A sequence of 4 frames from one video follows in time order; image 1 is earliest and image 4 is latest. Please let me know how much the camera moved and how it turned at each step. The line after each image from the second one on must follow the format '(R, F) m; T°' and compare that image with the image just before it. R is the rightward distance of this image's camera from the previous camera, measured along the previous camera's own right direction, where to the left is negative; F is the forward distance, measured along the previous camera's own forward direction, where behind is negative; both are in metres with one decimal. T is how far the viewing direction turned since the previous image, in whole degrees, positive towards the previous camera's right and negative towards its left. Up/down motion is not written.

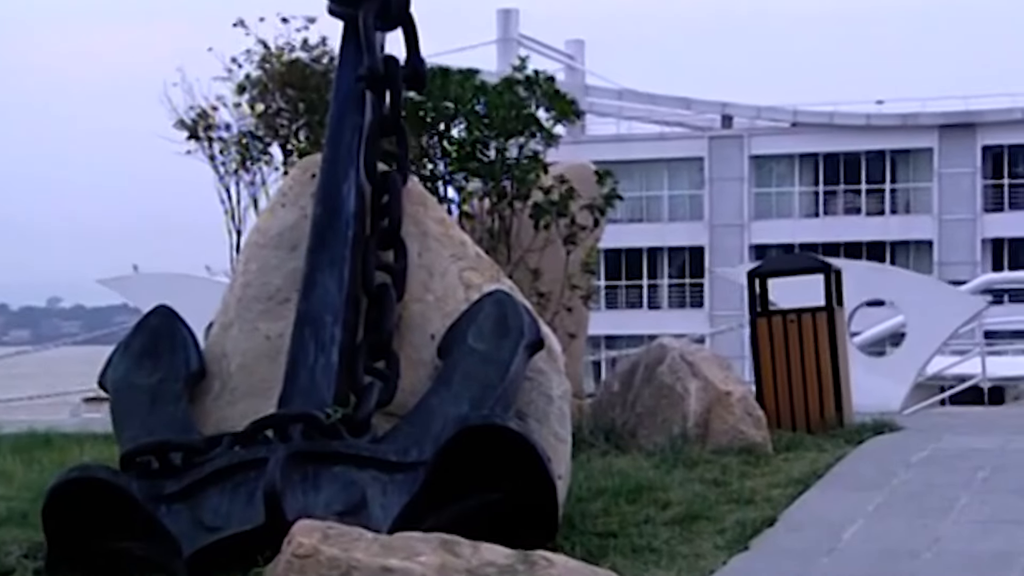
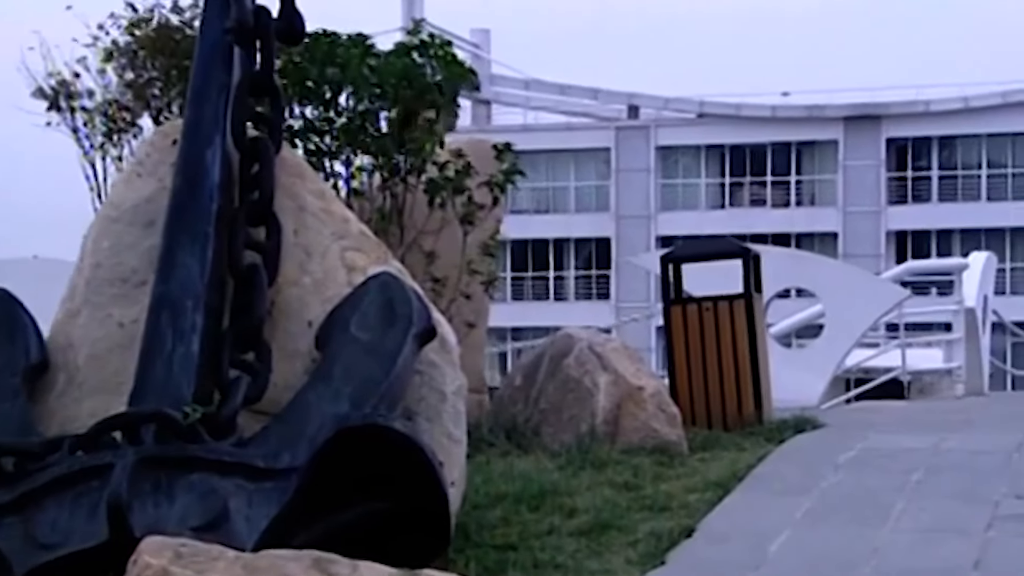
(+0.1, +0.8) m; +3°
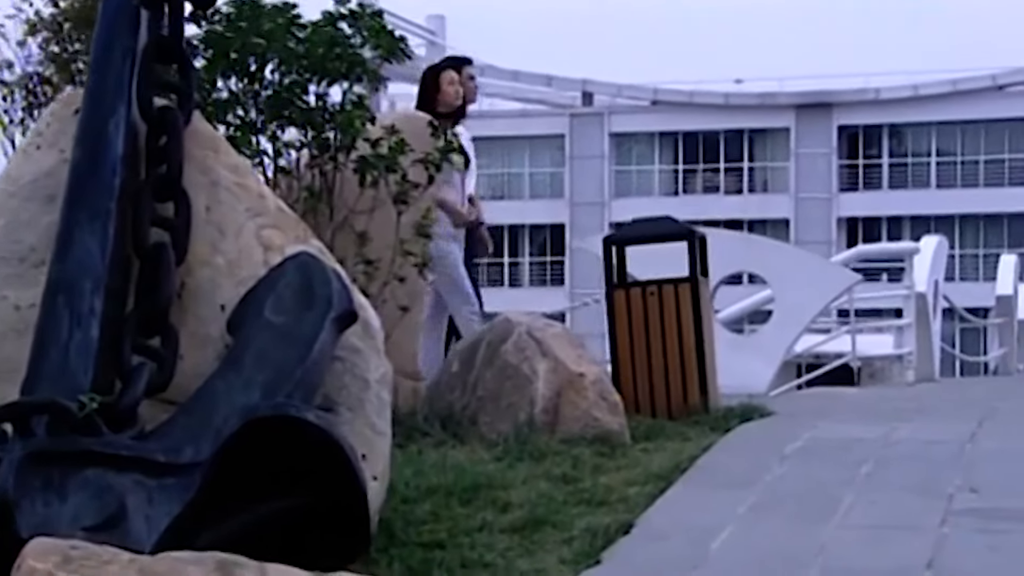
(+0.1, +0.4) m; +2°
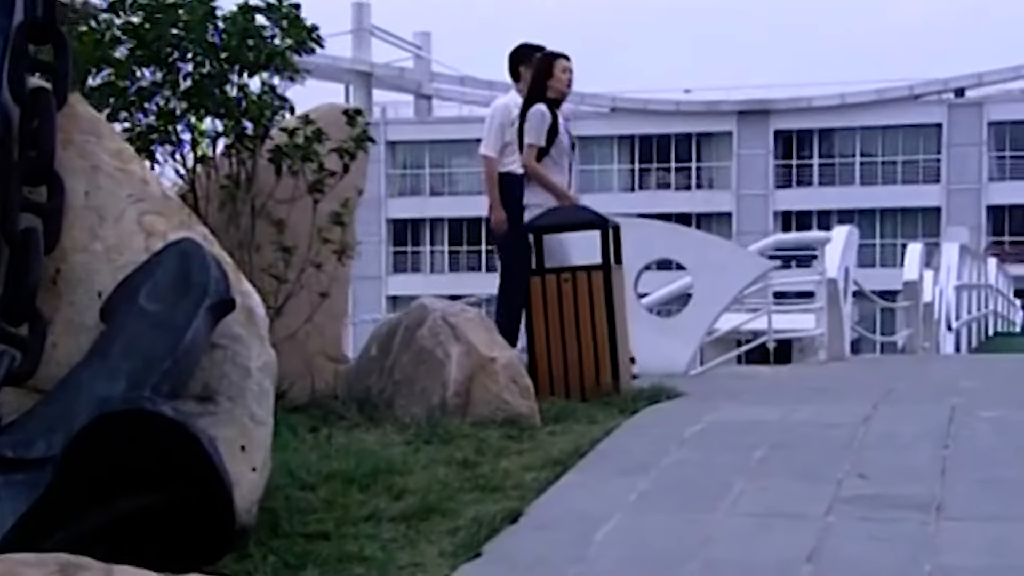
(+0.4, +0.2) m; 0°
